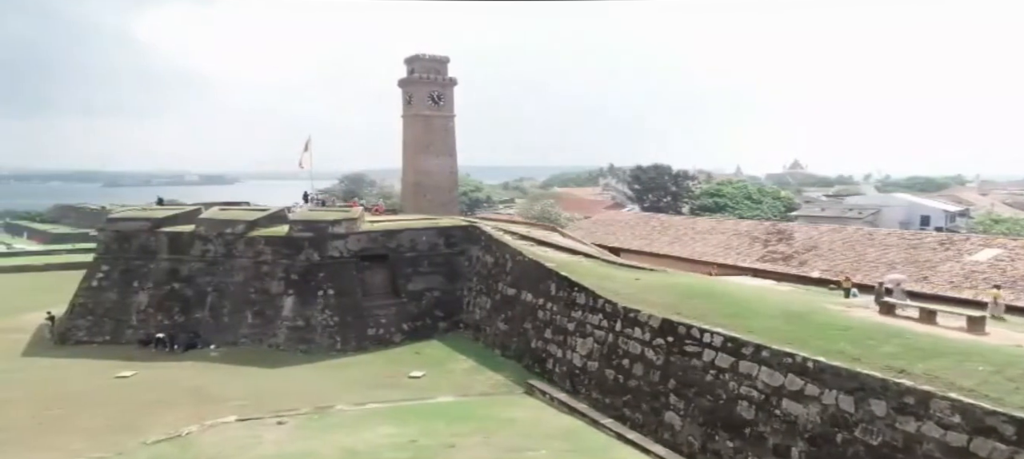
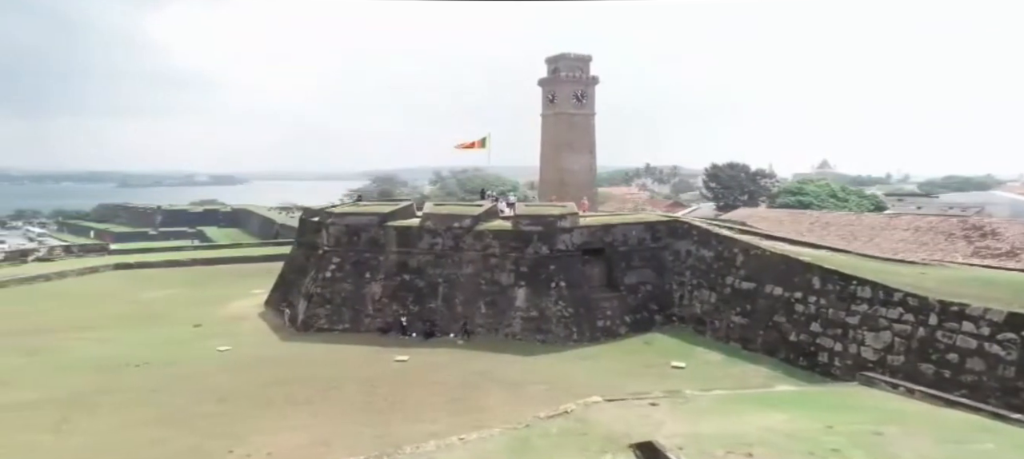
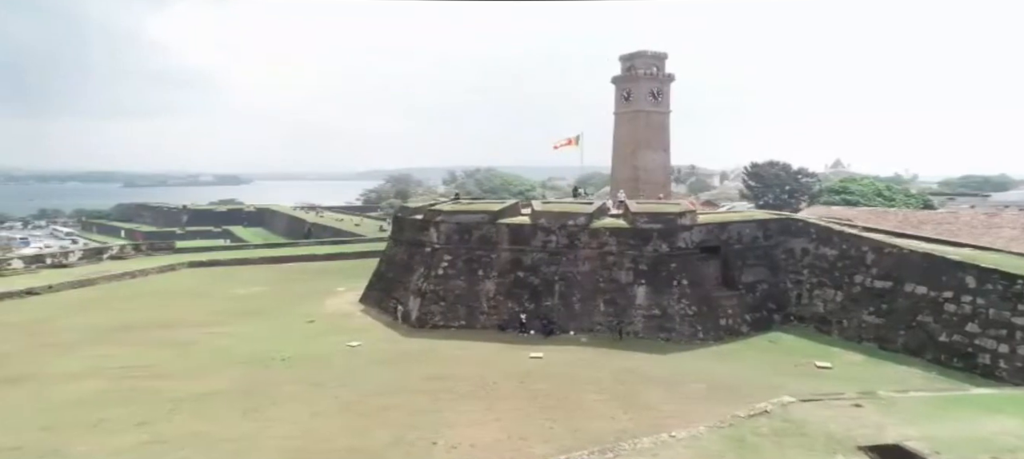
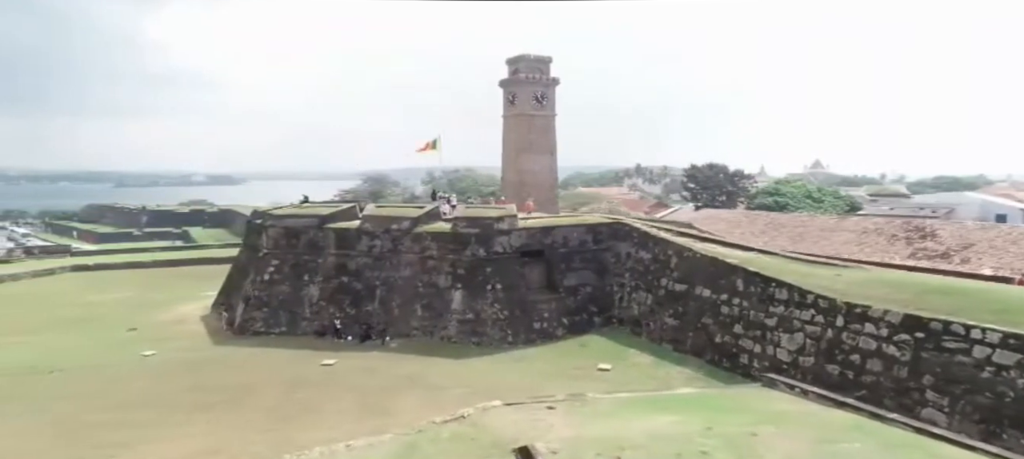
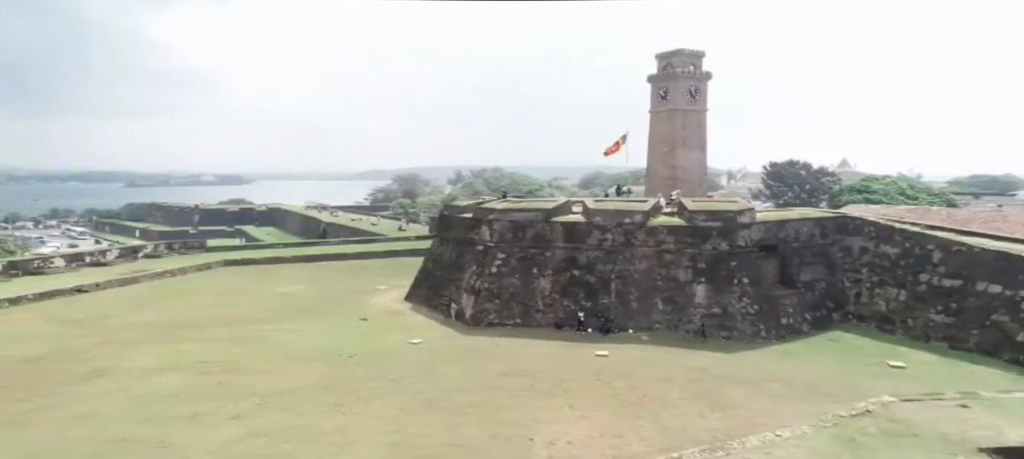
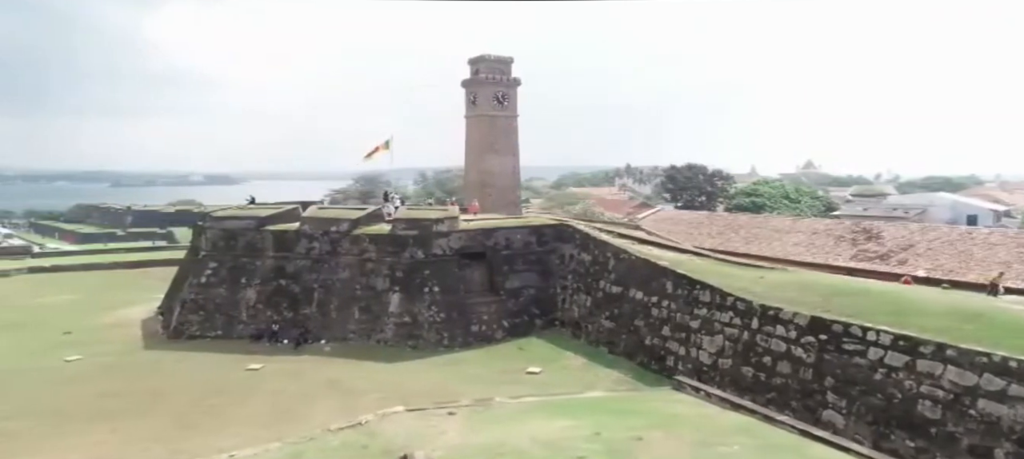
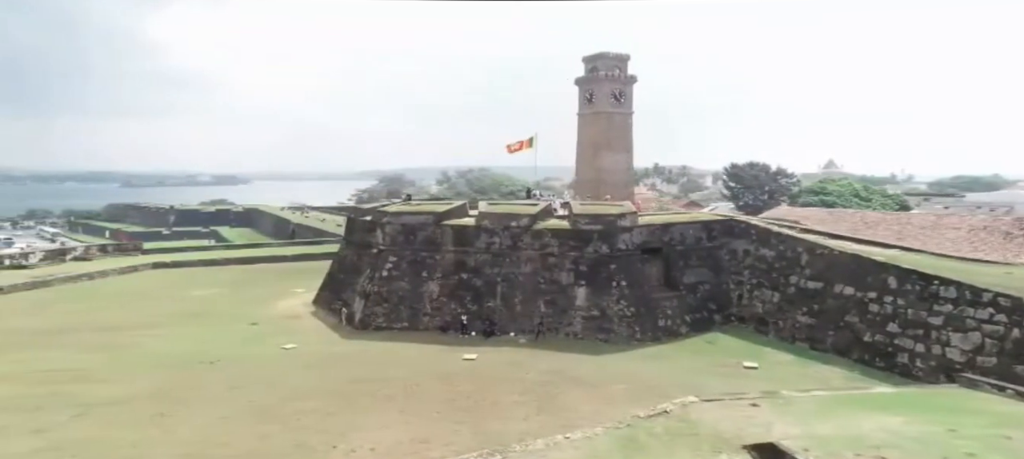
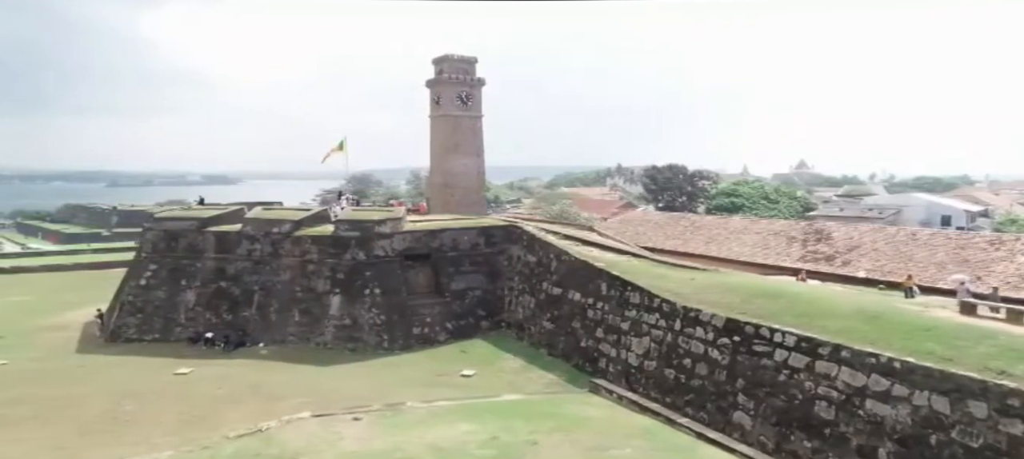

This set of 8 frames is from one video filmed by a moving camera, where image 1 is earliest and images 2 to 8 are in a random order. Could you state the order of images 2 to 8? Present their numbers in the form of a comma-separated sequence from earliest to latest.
8, 6, 4, 2, 7, 3, 5
